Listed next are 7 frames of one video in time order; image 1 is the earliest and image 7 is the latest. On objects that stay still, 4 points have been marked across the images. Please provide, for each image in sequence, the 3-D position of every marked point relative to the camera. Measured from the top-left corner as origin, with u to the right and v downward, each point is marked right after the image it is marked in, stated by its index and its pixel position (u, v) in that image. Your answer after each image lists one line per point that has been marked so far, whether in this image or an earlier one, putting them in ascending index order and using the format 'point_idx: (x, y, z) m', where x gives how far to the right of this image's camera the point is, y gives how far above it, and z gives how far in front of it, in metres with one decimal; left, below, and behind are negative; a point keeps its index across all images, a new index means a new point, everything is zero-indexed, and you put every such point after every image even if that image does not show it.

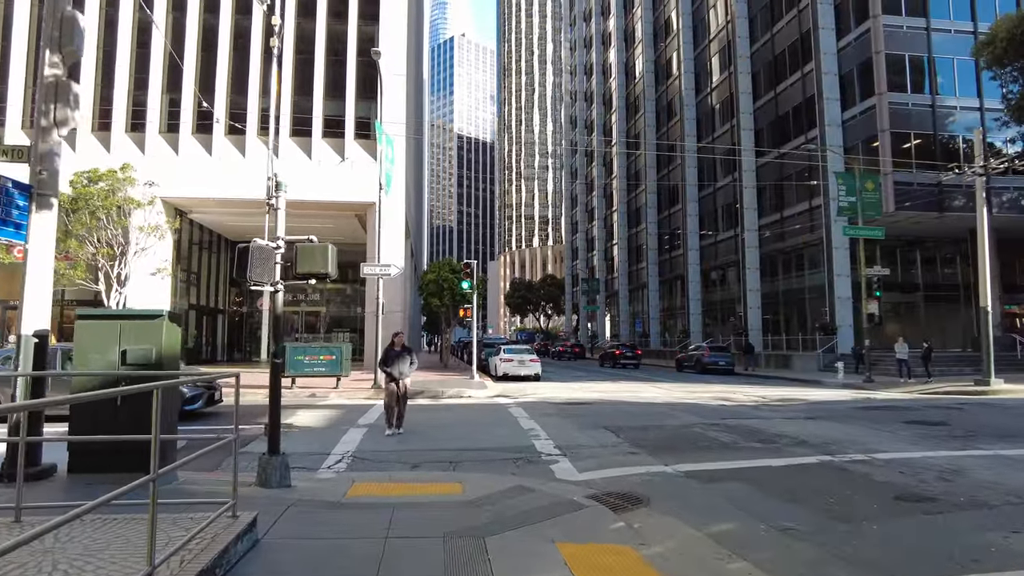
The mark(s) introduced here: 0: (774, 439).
0: (+3.9, -2.3, +9.8) m
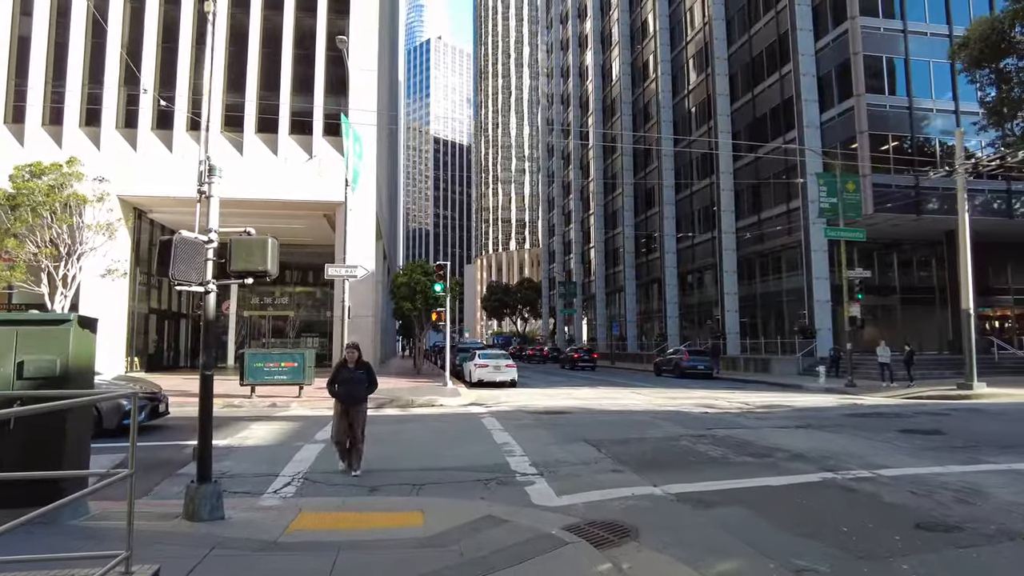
0: (+3.5, -2.3, +9.1) m
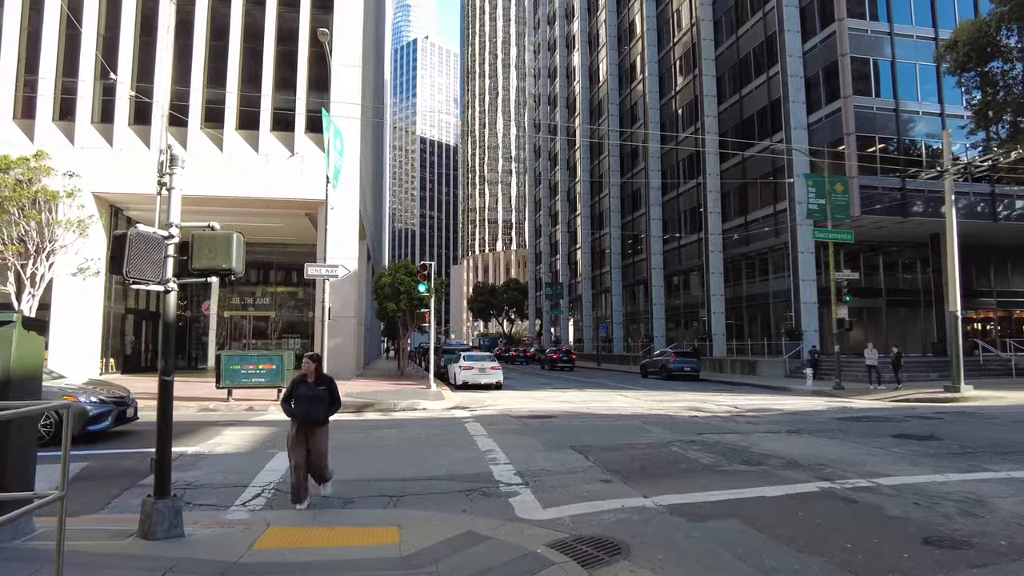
0: (+3.3, -2.3, +8.7) m
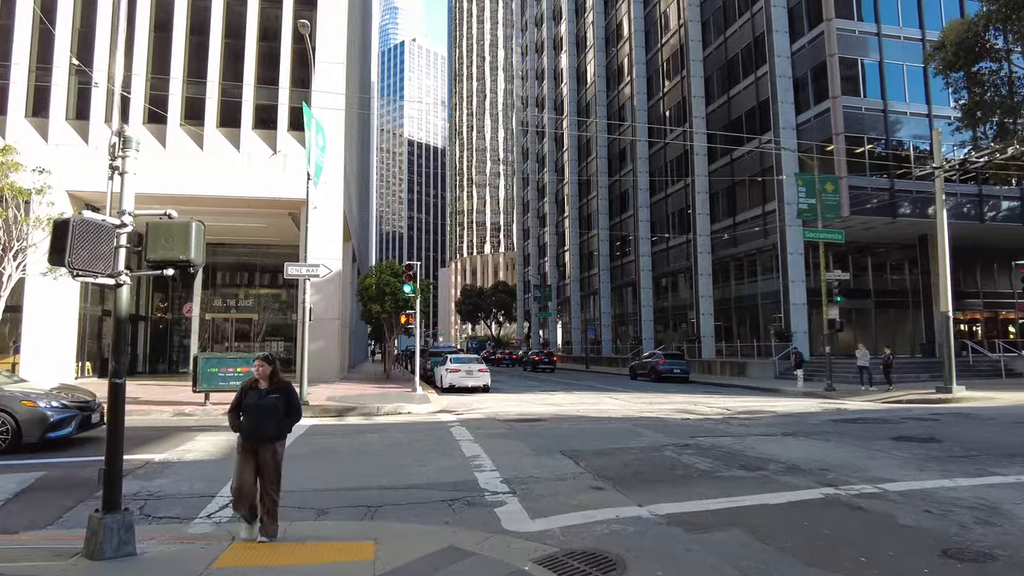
0: (+3.1, -2.3, +8.3) m
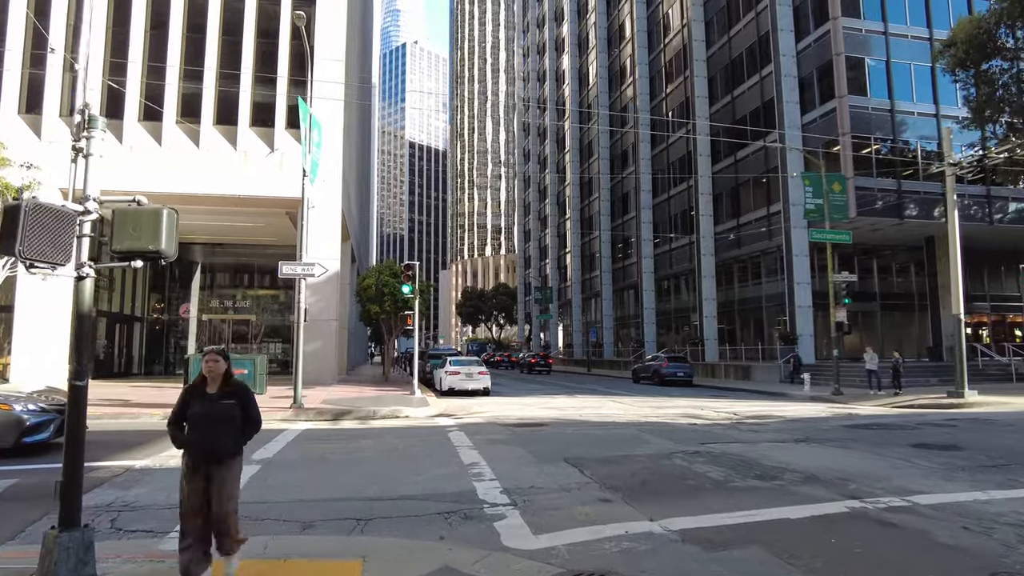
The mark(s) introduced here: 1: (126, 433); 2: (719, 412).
0: (+3.2, -2.2, +7.9) m
1: (-7.0, -2.6, +12.0) m
2: (+5.4, -3.2, +17.0) m
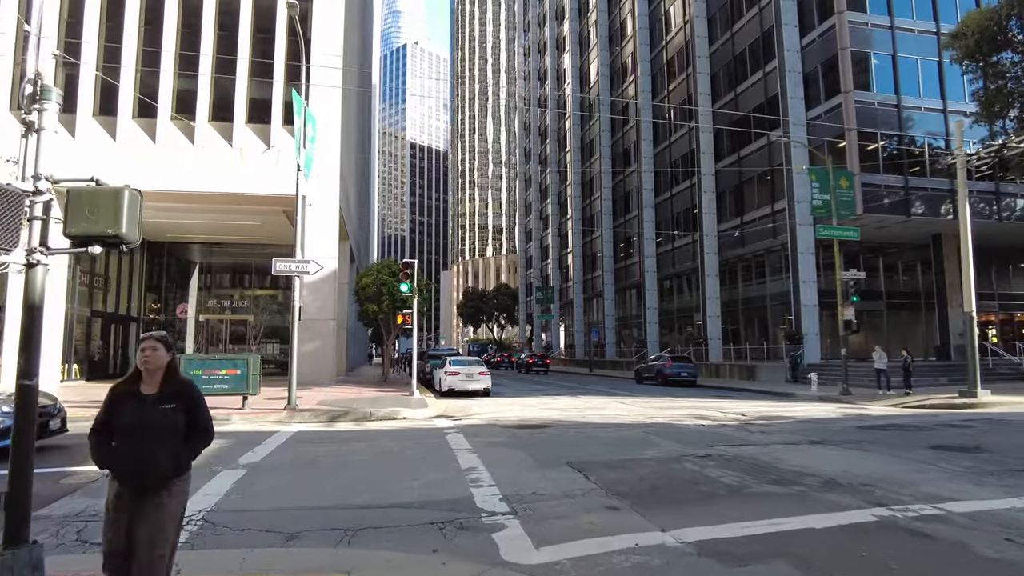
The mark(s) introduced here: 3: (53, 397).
0: (+3.2, -2.2, +7.4) m
1: (-7.0, -2.6, +11.5) m
2: (+5.4, -3.1, +16.5) m
3: (-6.7, -1.6, +9.6) m
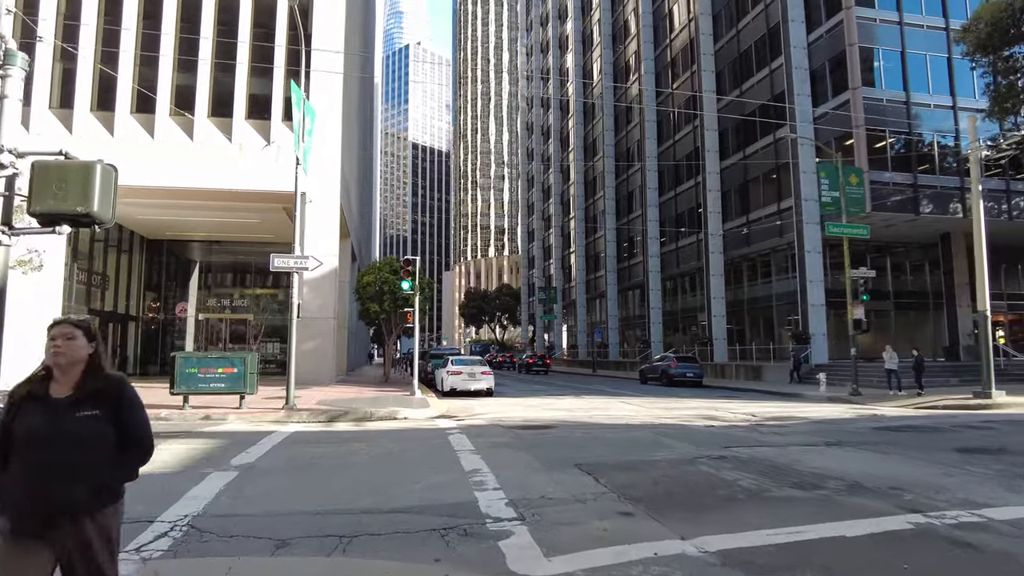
0: (+3.2, -2.1, +7.0) m
1: (-6.9, -2.5, +11.1) m
2: (+5.5, -3.1, +16.1) m
3: (-6.6, -1.5, +9.2) m
